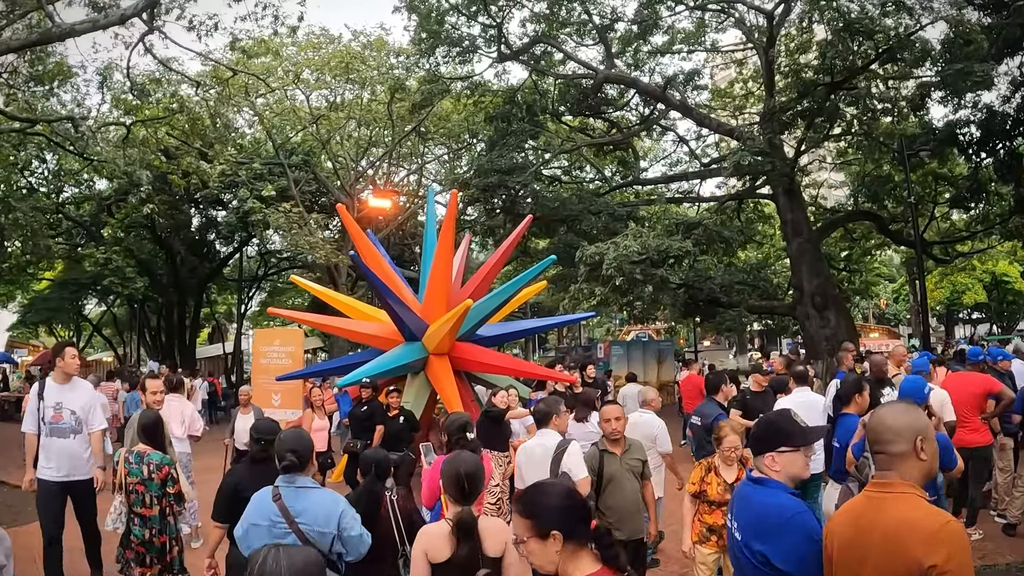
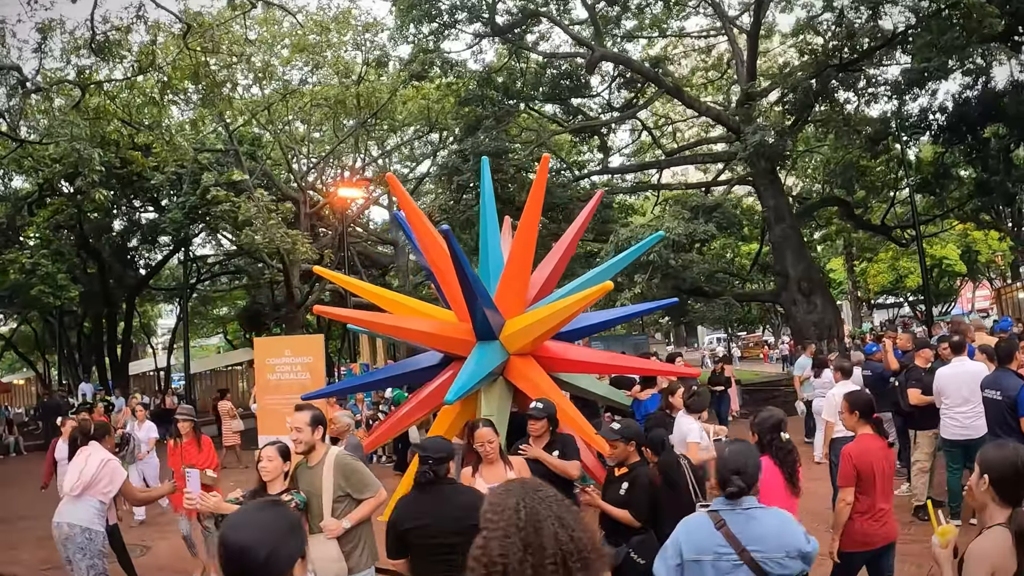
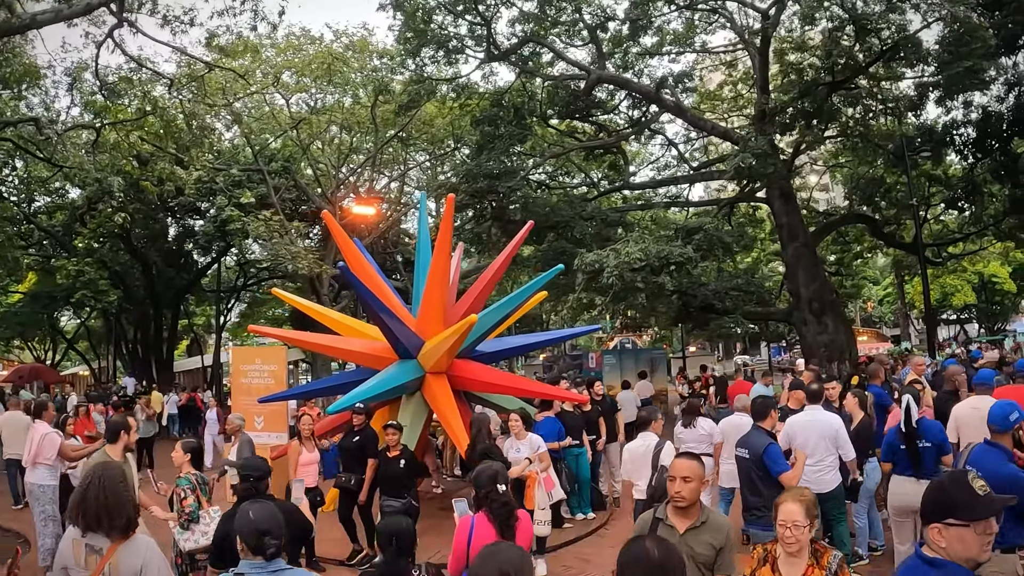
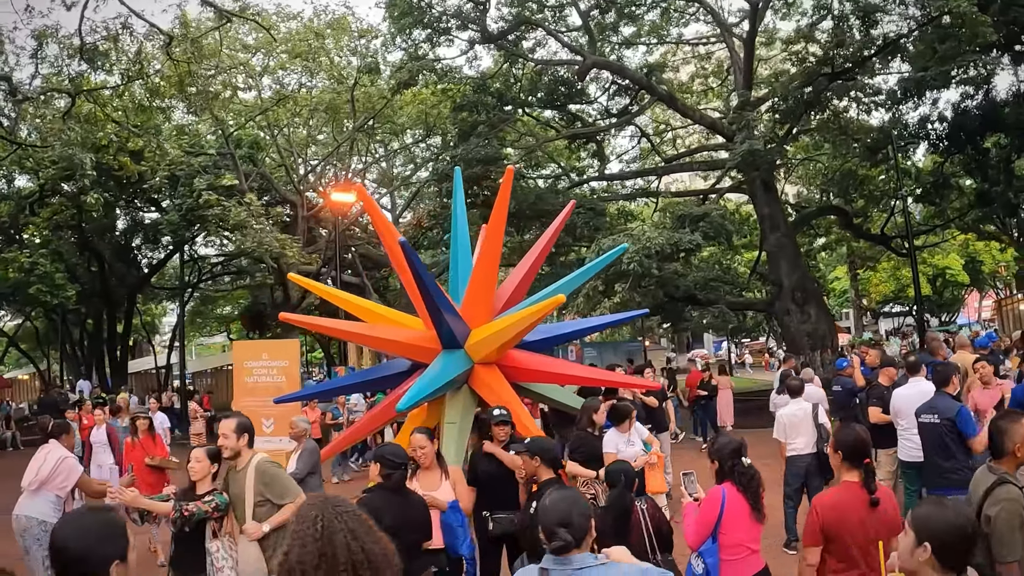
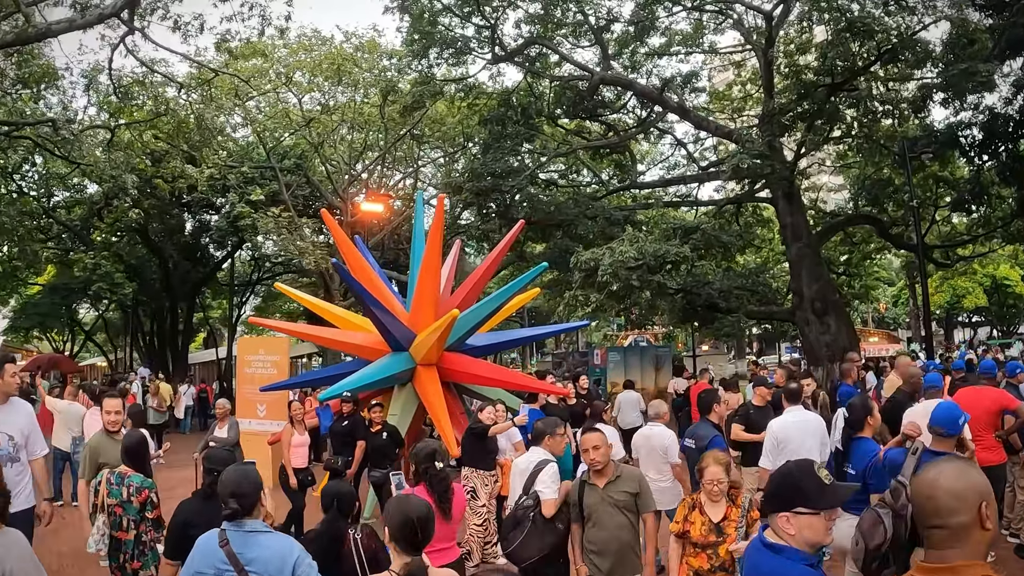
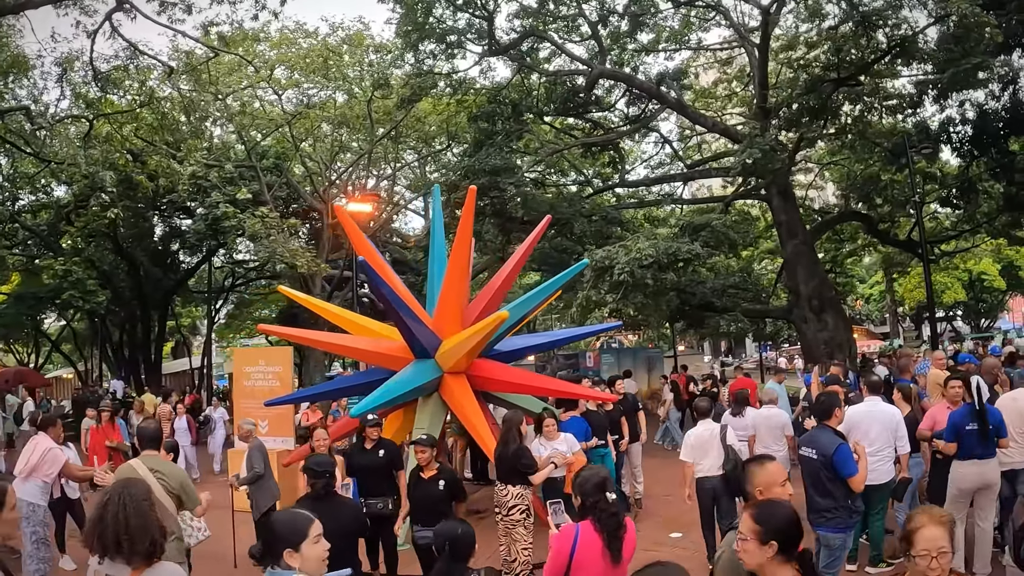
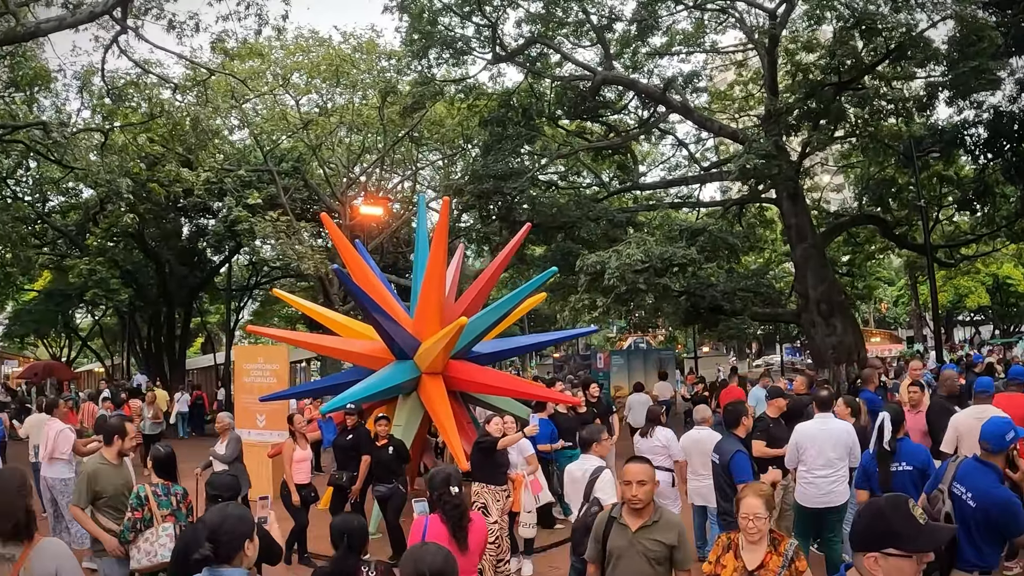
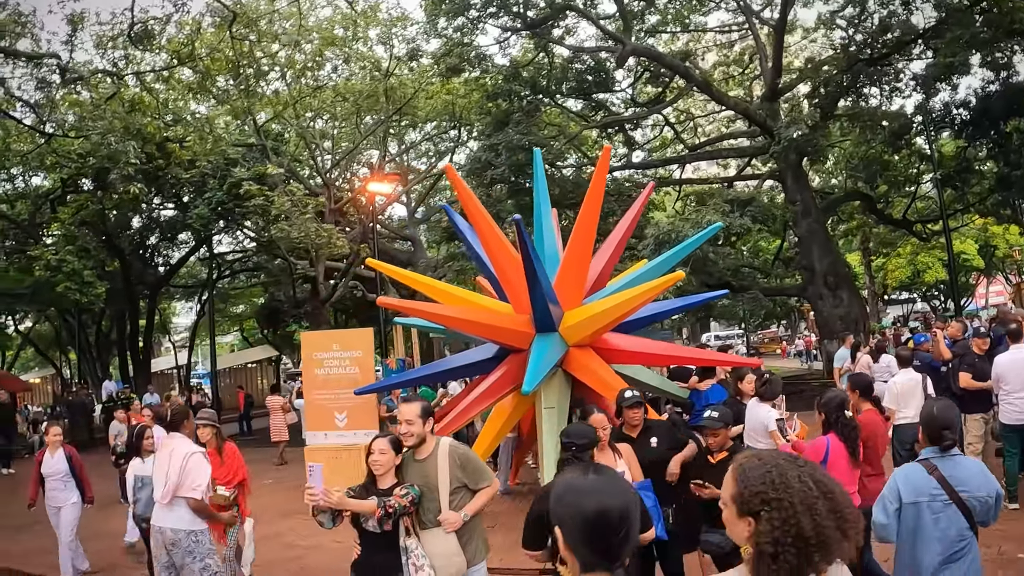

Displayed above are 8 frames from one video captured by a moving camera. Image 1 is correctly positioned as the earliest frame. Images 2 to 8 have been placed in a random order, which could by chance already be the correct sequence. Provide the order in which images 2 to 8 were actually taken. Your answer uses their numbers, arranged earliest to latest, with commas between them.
5, 7, 3, 6, 4, 2, 8
